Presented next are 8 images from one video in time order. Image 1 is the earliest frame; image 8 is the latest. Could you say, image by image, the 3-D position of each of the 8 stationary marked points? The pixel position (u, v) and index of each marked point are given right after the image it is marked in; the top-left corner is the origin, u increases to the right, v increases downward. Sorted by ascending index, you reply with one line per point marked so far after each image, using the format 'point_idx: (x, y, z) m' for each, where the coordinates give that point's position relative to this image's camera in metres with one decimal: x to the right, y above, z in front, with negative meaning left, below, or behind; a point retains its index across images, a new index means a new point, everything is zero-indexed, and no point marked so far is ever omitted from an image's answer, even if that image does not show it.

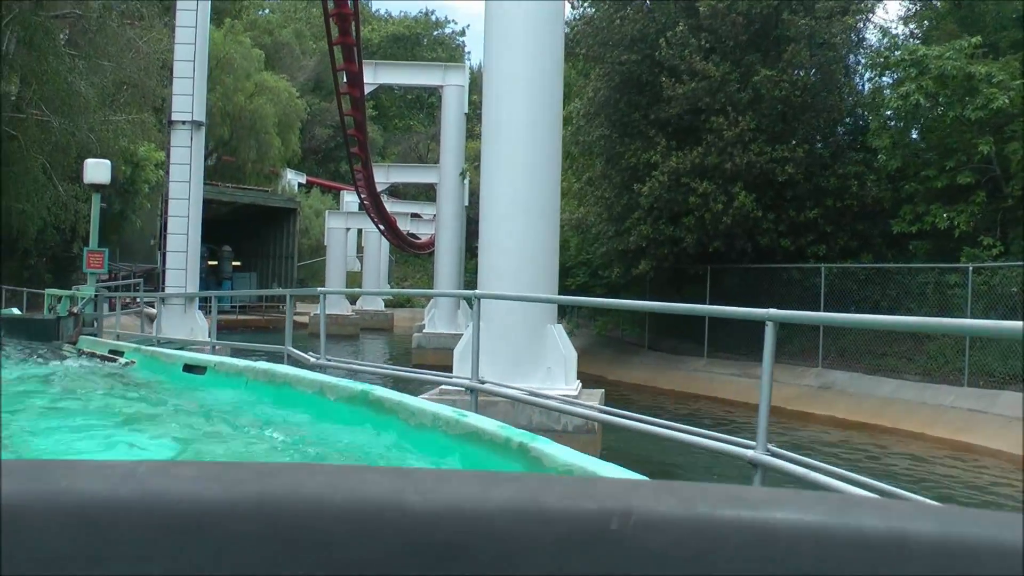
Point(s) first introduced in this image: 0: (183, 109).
0: (-3.4, +1.9, +16.3) m
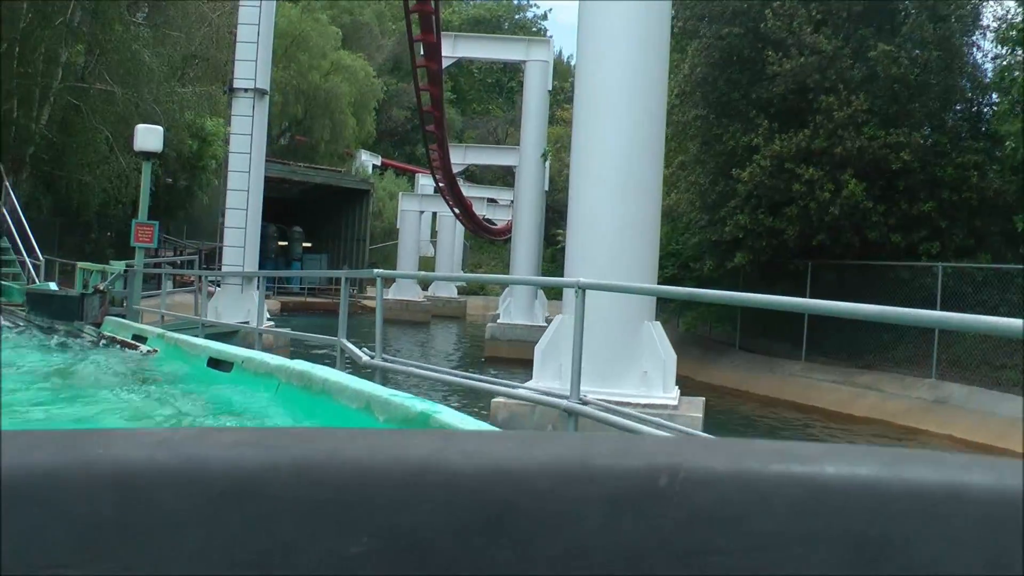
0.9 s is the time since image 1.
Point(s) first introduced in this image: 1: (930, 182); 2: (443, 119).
0: (-2.6, +2.0, +15.4) m
1: (+4.7, +1.2, +17.7) m
2: (-0.8, +2.0, +19.5) m
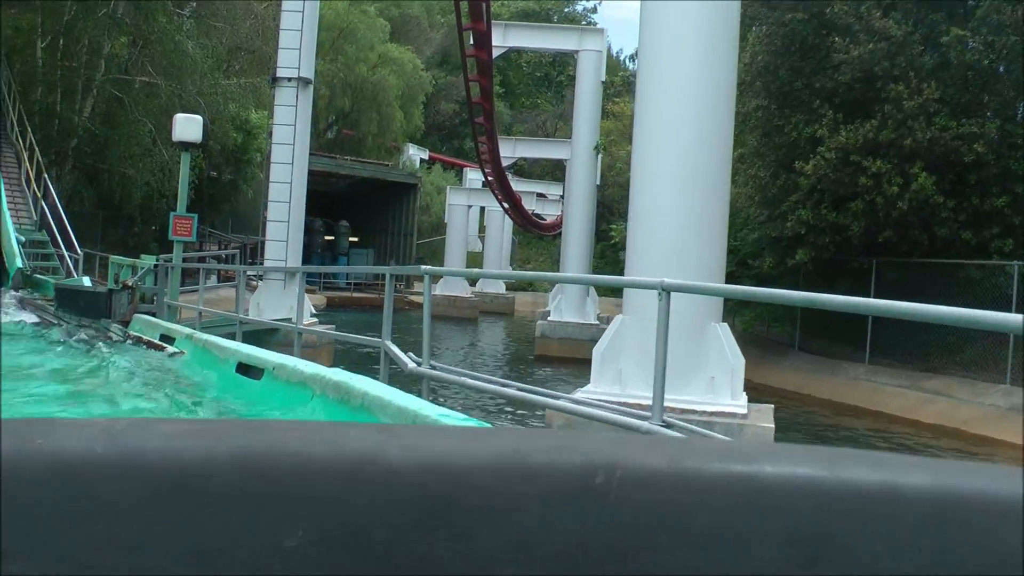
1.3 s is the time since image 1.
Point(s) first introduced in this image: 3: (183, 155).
0: (-2.1, +2.1, +14.9) m
1: (+5.2, +1.2, +17.1) m
2: (-0.2, +2.1, +19.0) m
3: (-2.1, +0.8, +10.2) m
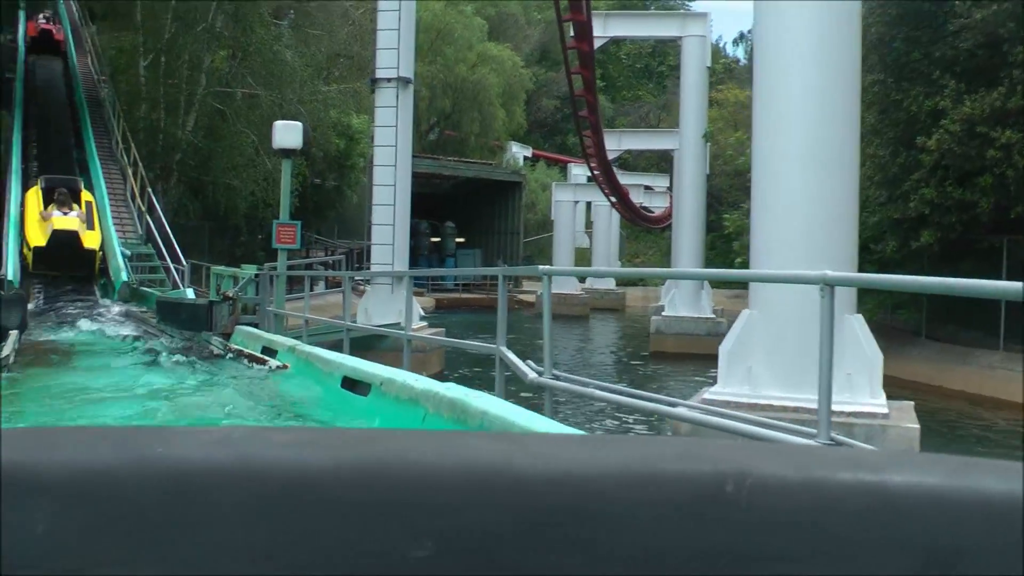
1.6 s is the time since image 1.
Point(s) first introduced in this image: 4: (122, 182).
0: (-1.1, +2.0, +14.7) m
1: (+6.3, +1.5, +16.3) m
2: (+1.0, +2.1, +18.6) m
3: (-1.4, +0.8, +10.0) m
4: (-4.0, +1.1, +16.4) m
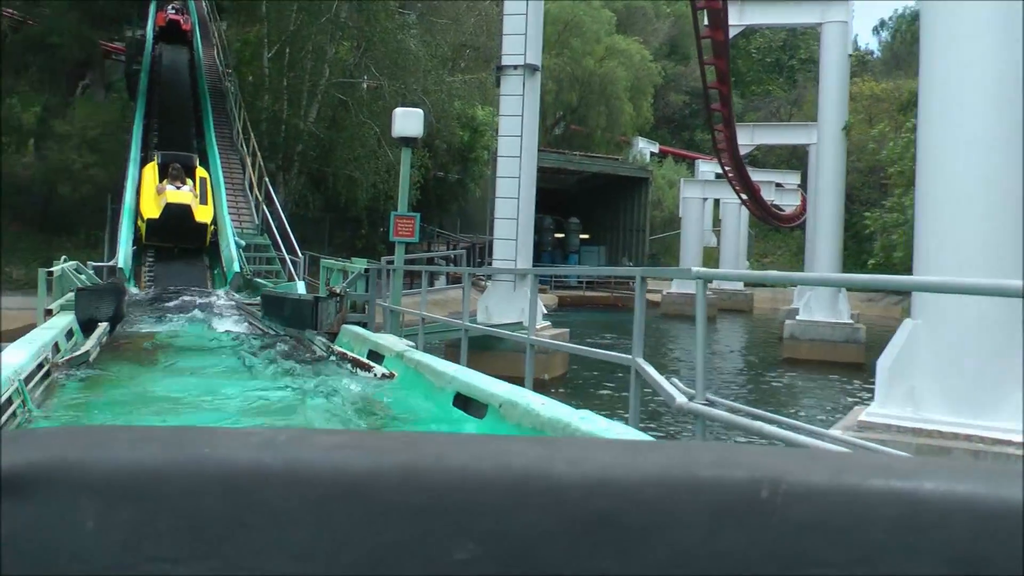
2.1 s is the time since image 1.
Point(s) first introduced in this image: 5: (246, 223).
0: (0.0, +2.1, +14.2) m
1: (+7.6, +1.4, +15.2) m
2: (+2.5, +2.1, +17.9) m
3: (-0.6, +0.8, +9.5) m
4: (-2.7, +1.2, +16.1) m
5: (-2.4, +0.6, +14.2) m
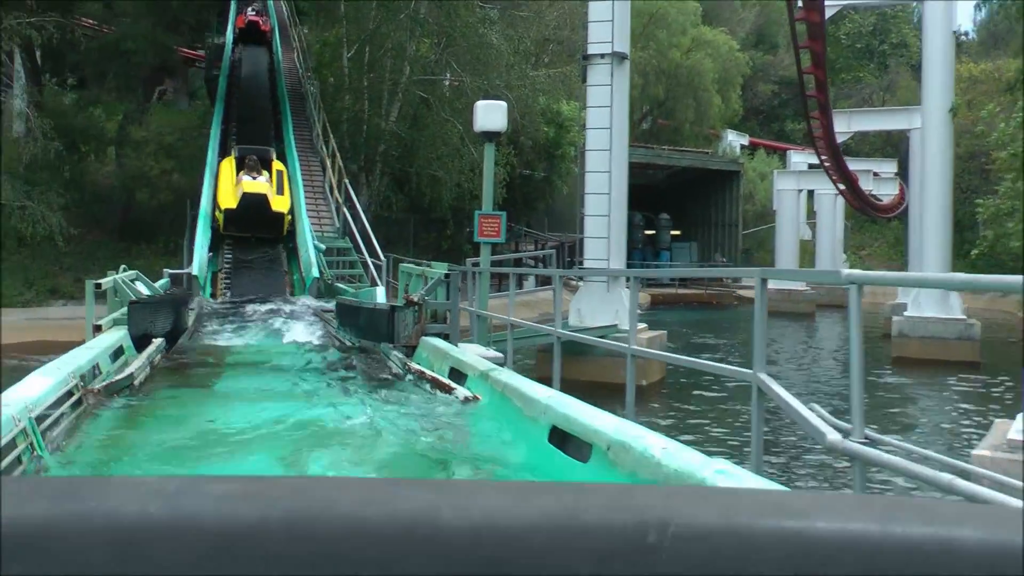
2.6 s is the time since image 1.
0: (+0.8, +2.1, +13.6) m
1: (+8.4, +1.5, +14.2) m
2: (+3.4, +2.2, +17.2) m
3: (-0.1, +0.8, +8.9) m
4: (-1.9, +1.1, +15.6) m
5: (-1.6, +0.5, +13.7) m
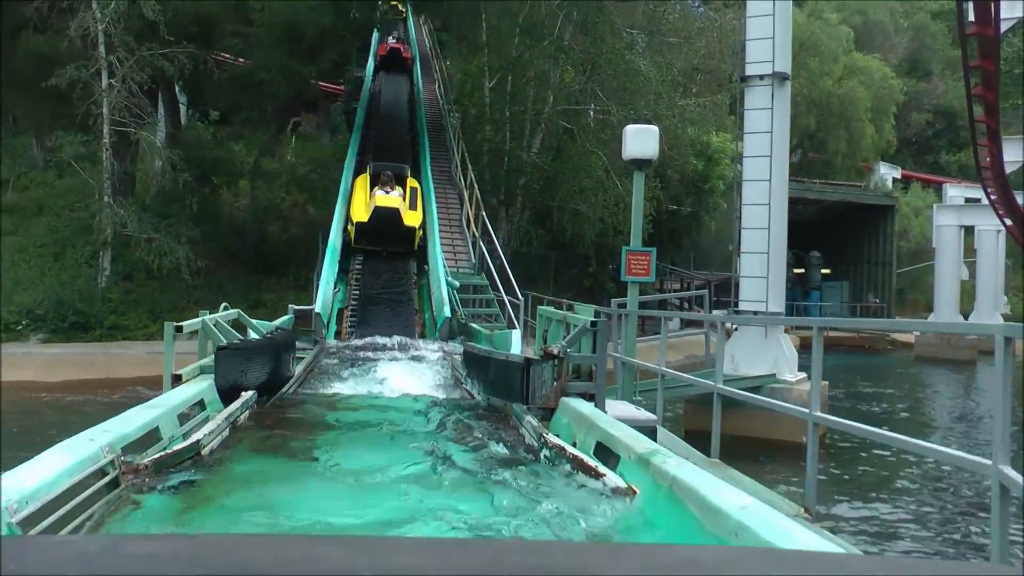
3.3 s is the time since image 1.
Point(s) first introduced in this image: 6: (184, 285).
0: (+2.0, +1.7, +12.7) m
1: (+9.6, +1.1, +12.6) m
2: (+4.9, +1.7, +16.0) m
3: (+0.6, +0.6, +8.1) m
4: (-0.5, +0.8, +14.9) m
5: (-0.4, +0.2, +13.0) m
6: (-3.2, 0.0, +15.3) m
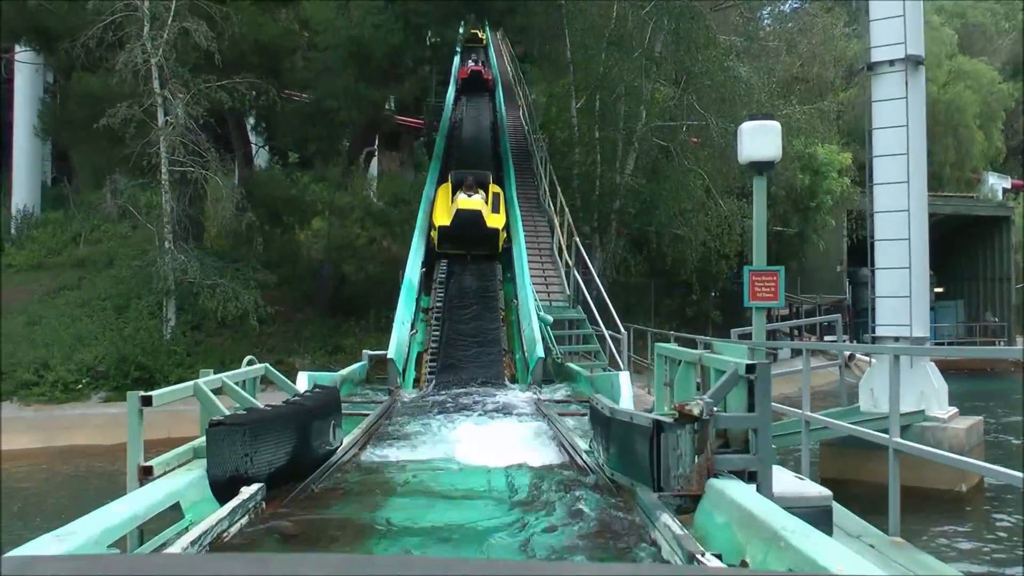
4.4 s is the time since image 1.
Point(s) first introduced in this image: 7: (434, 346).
0: (+2.6, +1.6, +11.3) m
1: (+10.2, +1.3, +10.8) m
2: (+5.7, +1.6, +14.5) m
3: (+1.1, +0.4, +6.8) m
4: (+0.3, +0.5, +13.7) m
5: (+0.3, 0.0, +11.7) m
6: (-2.3, -0.4, +14.3) m
7: (-0.5, -0.4, +9.5) m
